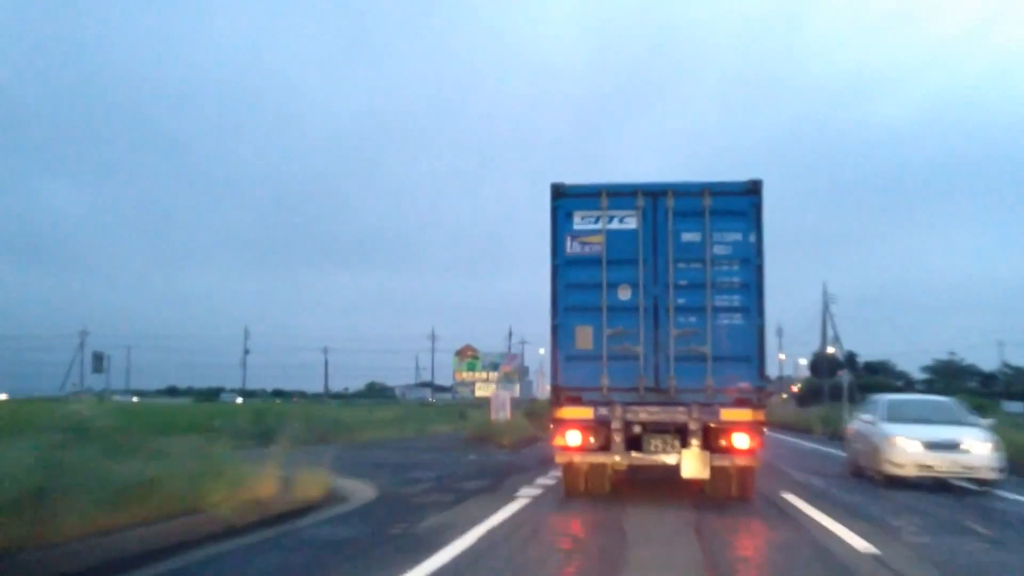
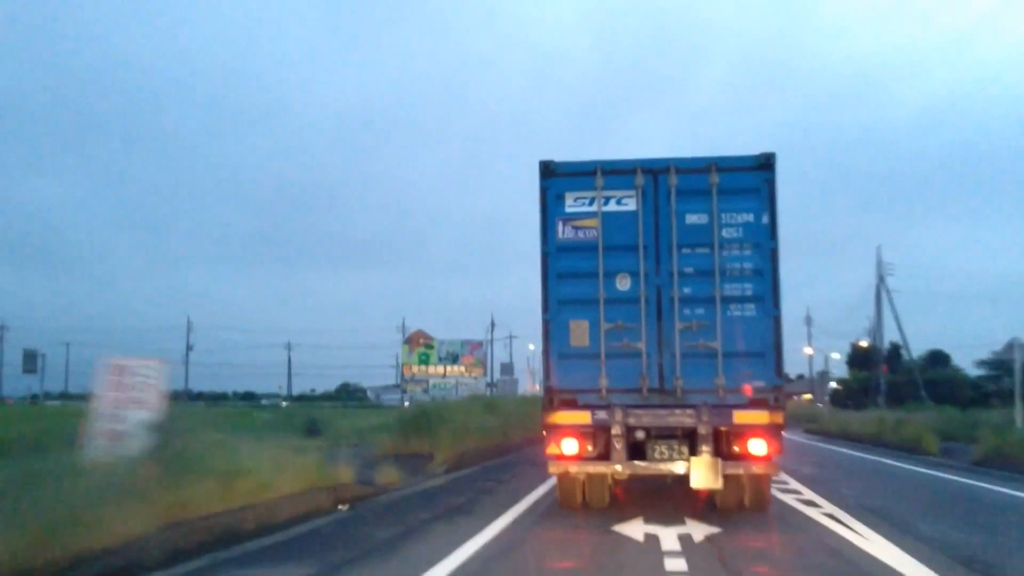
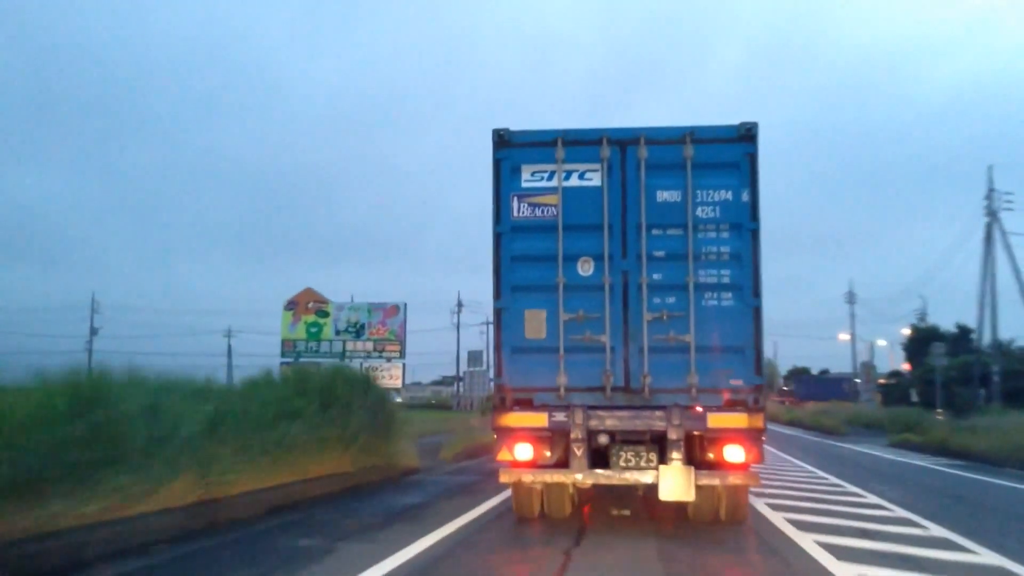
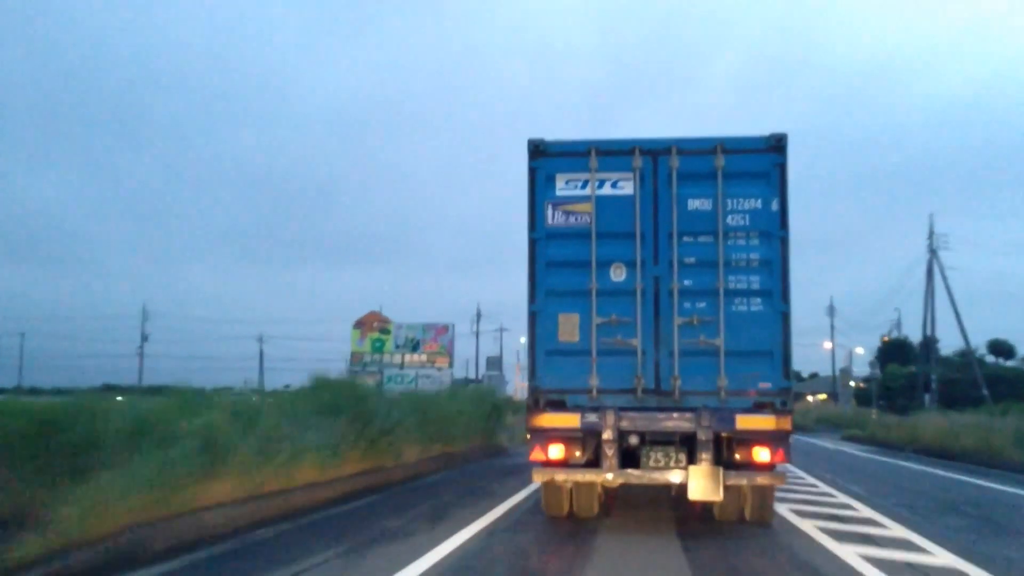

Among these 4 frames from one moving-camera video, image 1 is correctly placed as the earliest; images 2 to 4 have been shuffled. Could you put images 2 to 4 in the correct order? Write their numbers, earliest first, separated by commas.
2, 4, 3
